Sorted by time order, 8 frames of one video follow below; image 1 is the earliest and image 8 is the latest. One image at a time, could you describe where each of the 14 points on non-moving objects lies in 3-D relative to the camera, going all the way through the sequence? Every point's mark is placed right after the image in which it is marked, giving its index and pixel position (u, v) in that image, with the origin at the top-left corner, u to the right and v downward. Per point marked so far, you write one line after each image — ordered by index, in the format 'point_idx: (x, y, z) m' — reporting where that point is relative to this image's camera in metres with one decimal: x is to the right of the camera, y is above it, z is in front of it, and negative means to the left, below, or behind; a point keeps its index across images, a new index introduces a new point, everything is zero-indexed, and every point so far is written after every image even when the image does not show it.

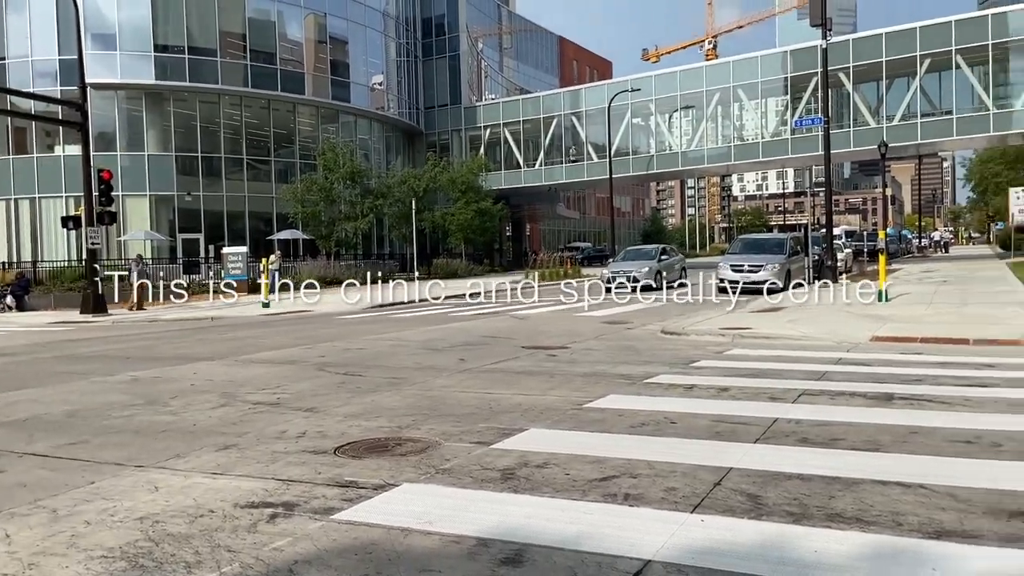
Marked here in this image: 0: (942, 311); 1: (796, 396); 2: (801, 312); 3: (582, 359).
0: (+9.0, -0.5, +16.7) m
1: (+2.7, -1.0, +7.8) m
2: (+6.5, -0.5, +18.1) m
3: (+1.0, -1.0, +11.7) m
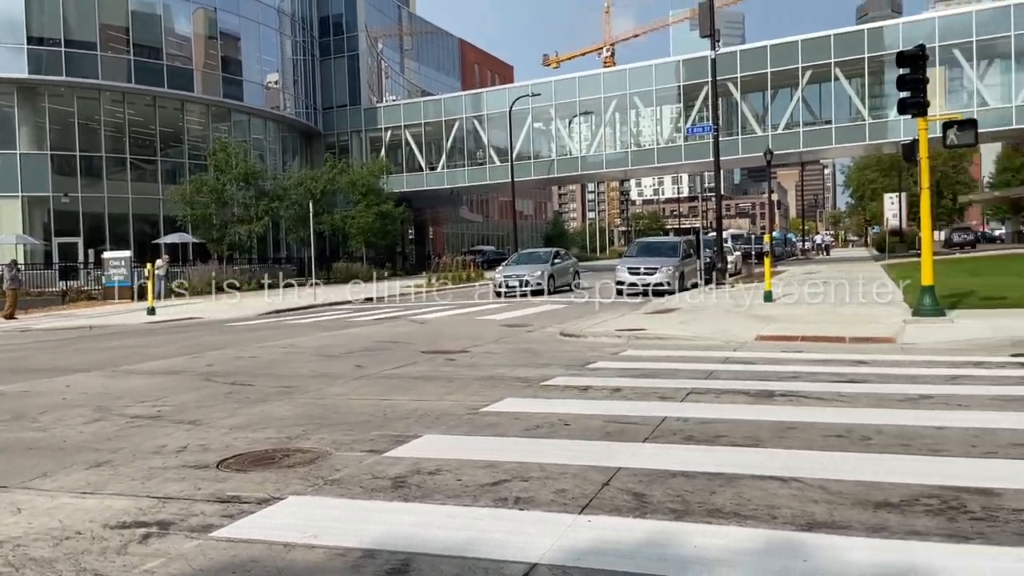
0: (+6.9, -0.5, +17.7) m
1: (+1.7, -1.1, +8.0) m
2: (+4.3, -0.6, +18.7) m
3: (-0.5, -1.1, +11.7) m
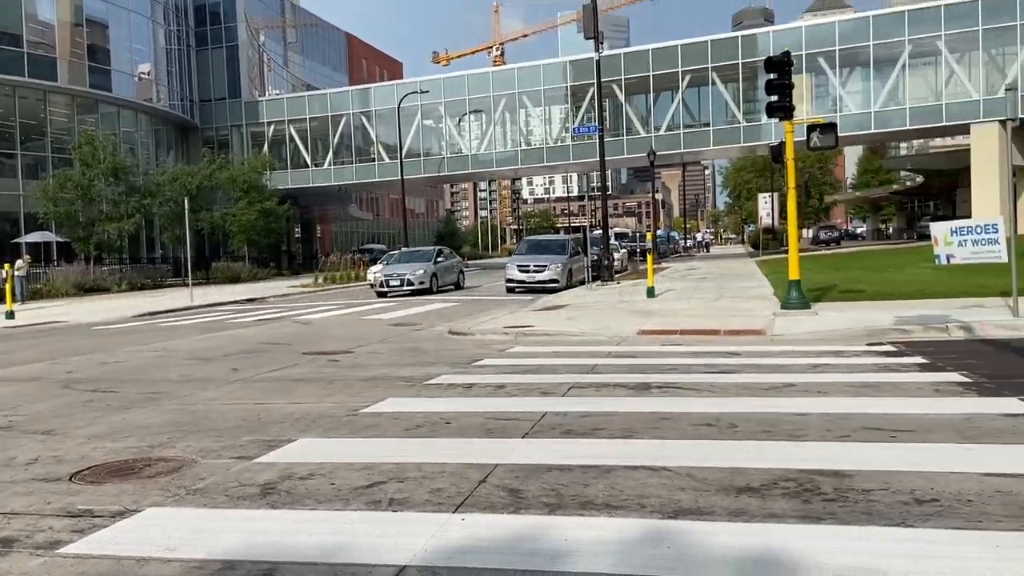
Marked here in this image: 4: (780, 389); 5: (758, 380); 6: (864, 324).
0: (+4.3, -0.4, +18.4) m
1: (+0.5, -1.0, +8.1) m
2: (+1.6, -0.5, +19.1) m
3: (-2.1, -1.1, +11.5) m
4: (+2.6, -1.0, +7.7) m
5: (+2.5, -1.0, +8.2) m
6: (+5.9, -0.6, +13.5) m
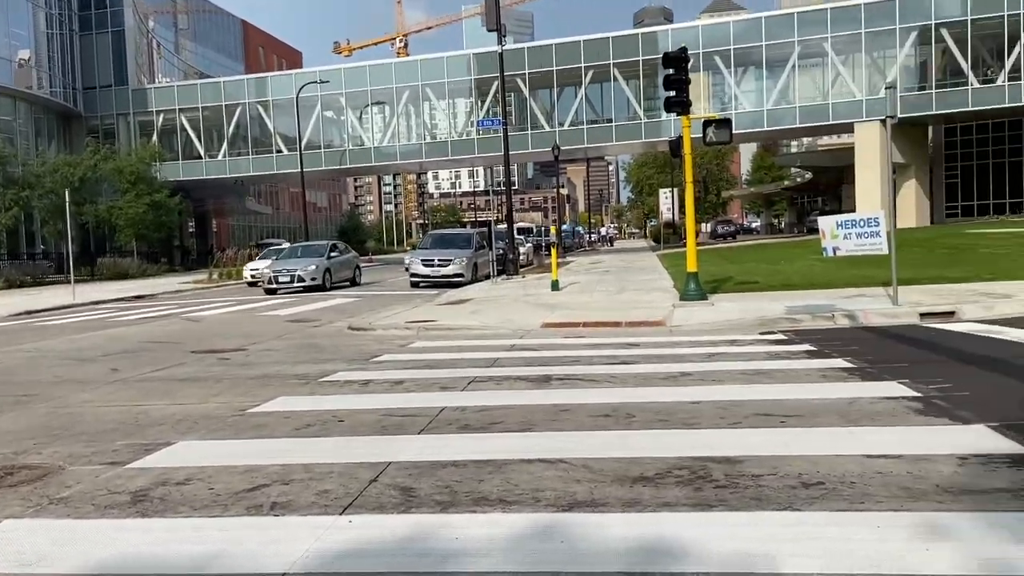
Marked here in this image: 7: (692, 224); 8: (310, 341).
0: (+2.1, -0.2, +18.6) m
1: (-0.5, -1.0, +8.0) m
2: (-0.6, -0.4, +19.0) m
3: (-3.5, -1.0, +11.0) m
4: (+1.6, -0.9, +7.8) m
5: (+1.5, -0.9, +8.3) m
6: (+4.3, -0.4, +13.9) m
7: (+3.6, +1.3, +16.0) m
8: (-3.4, -0.9, +13.6) m
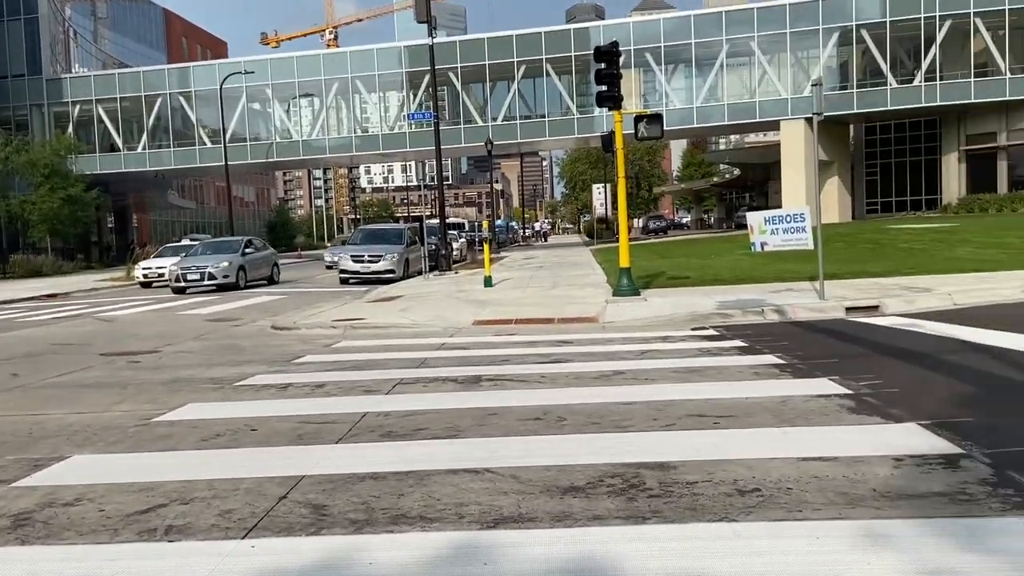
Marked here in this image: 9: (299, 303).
0: (+0.6, -0.1, +18.4) m
1: (-1.2, -0.9, +7.6) m
2: (-2.2, -0.3, +18.6) m
3: (-4.4, -1.0, +10.4) m
4: (+0.9, -0.8, +7.6) m
5: (+0.8, -0.8, +8.1) m
6: (+3.1, -0.4, +13.9) m
7: (+2.2, +1.4, +15.9) m
8: (-4.6, -0.9, +13.0) m
9: (-5.2, -0.4, +19.6) m
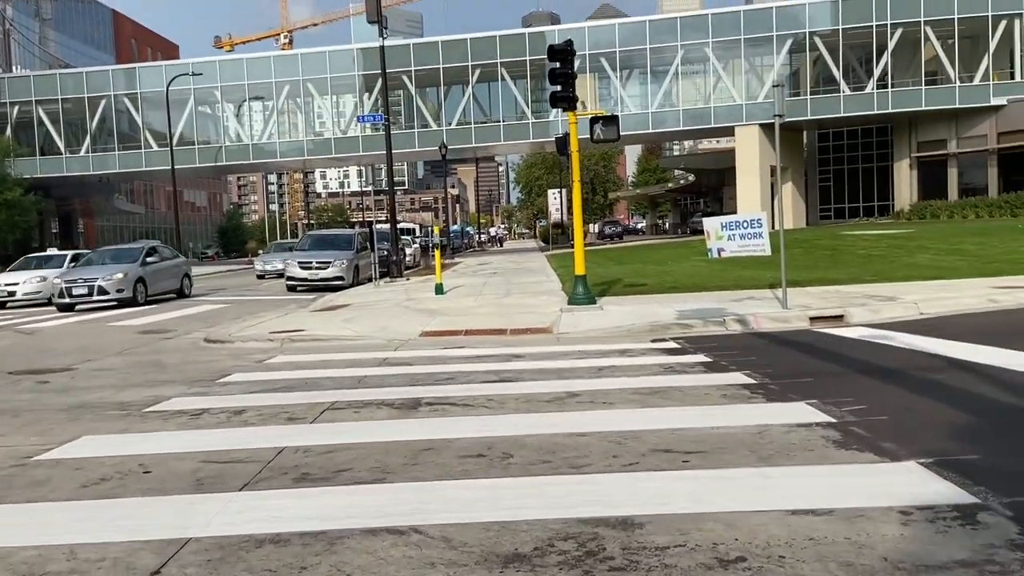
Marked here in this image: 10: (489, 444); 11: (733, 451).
0: (-0.5, -0.3, +17.6) m
1: (-1.6, -1.1, +6.8) m
2: (-3.3, -0.5, +17.6) m
3: (-5.1, -1.1, +9.4) m
4: (+0.4, -1.0, +6.8) m
5: (+0.3, -0.9, +7.3) m
6: (+2.2, -0.5, +13.2) m
7: (+1.3, +1.2, +15.2) m
8: (-5.3, -1.0, +11.9) m
9: (-6.3, -0.6, +18.5) m
10: (-0.1, -1.0, +5.4) m
11: (+1.3, -1.0, +4.9) m
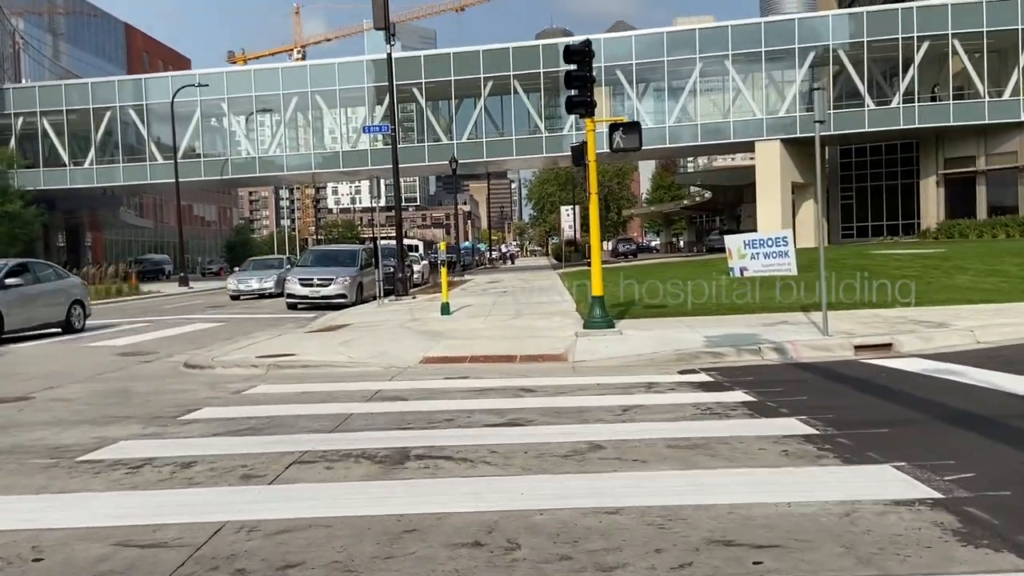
0: (-0.3, -0.7, +16.4) m
1: (-1.6, -1.2, +5.5) m
2: (-3.1, -0.9, +16.4) m
3: (-5.0, -1.3, +8.2) m
4: (+0.5, -1.2, +5.5) m
5: (+0.3, -1.1, +6.1) m
6: (+2.4, -0.9, +12.0) m
7: (+1.5, +0.8, +13.9) m
8: (-5.2, -1.3, +10.7) m
9: (-6.1, -1.0, +17.4) m
10: (-0.1, -1.2, +4.1) m
11: (+1.4, -1.2, +3.6) m
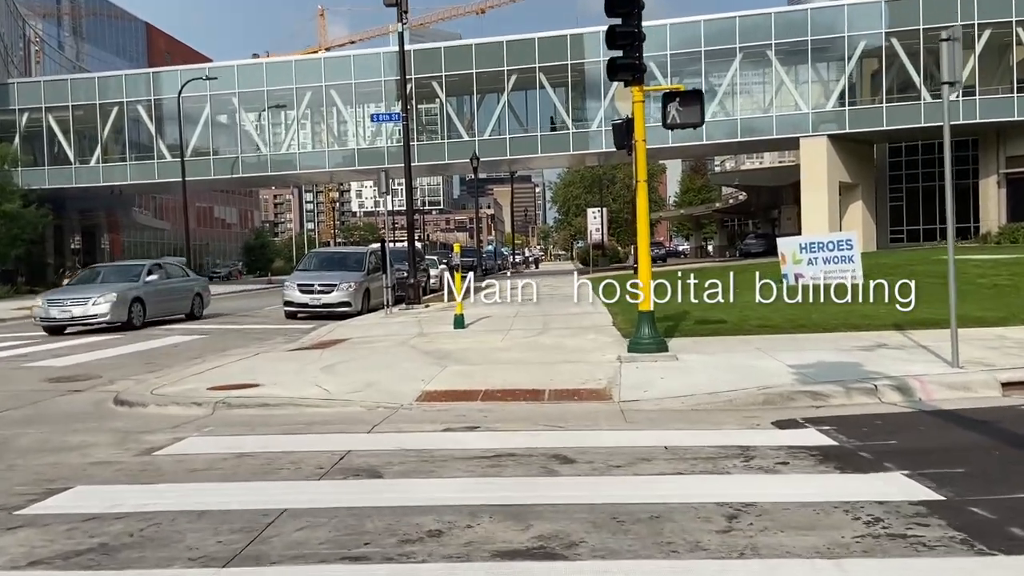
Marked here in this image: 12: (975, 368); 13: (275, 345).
0: (+0.1, -0.9, +13.5) m
1: (-1.5, -1.4, +2.6) m
2: (-2.6, -1.0, +13.6) m
3: (-4.8, -1.5, +5.4) m
4: (+0.6, -1.3, +2.6) m
5: (+0.5, -1.3, +3.1) m
6: (+2.7, -1.0, +9.0) m
7: (+1.8, +0.6, +11.0) m
8: (-4.9, -1.4, +7.9) m
9: (-5.6, -1.1, +14.6) m
10: (0.0, -1.3, +1.2) m
11: (+1.4, -1.3, +0.6) m
12: (+5.4, -0.9, +9.2) m
13: (-4.6, -1.1, +15.7) m
